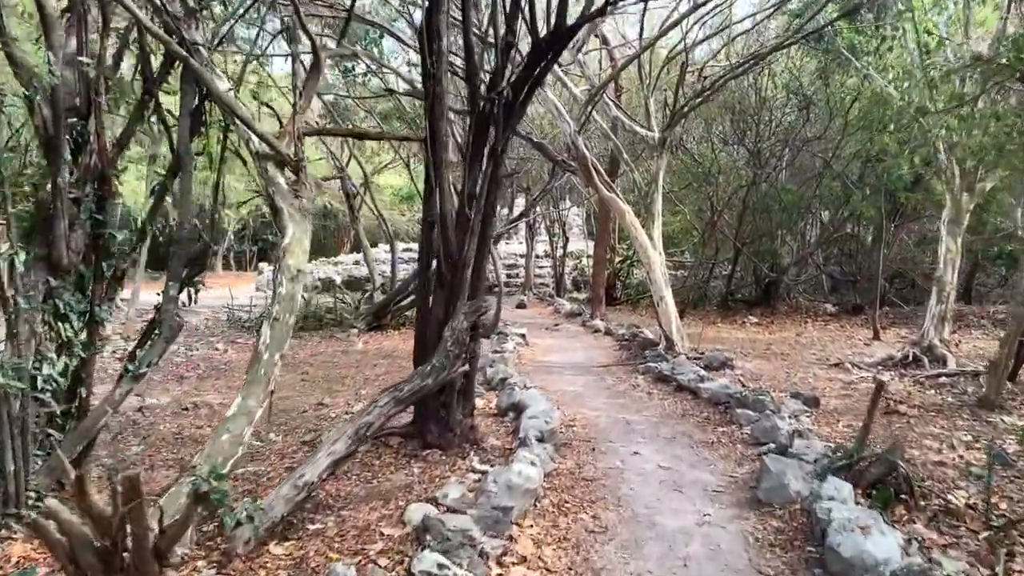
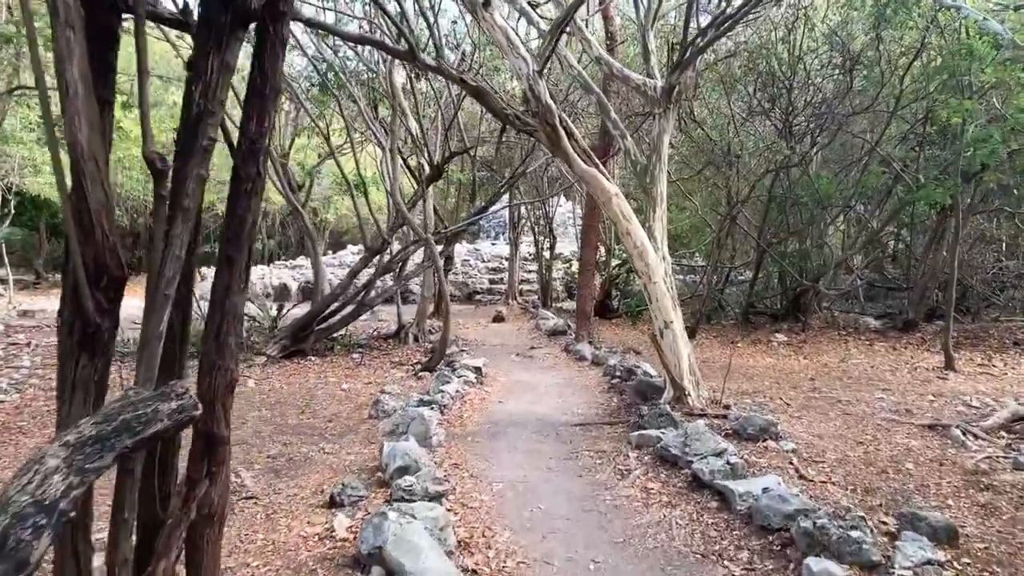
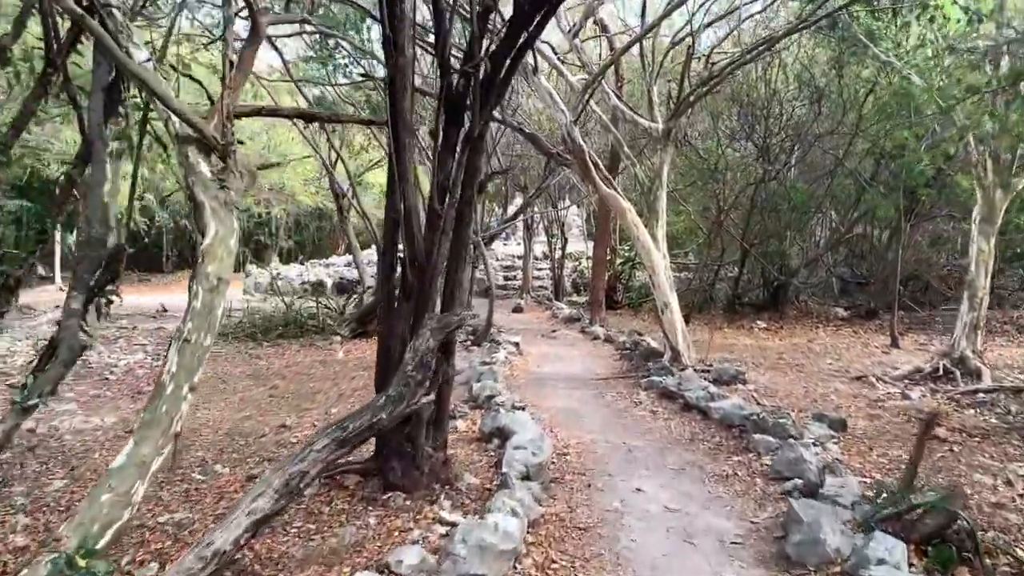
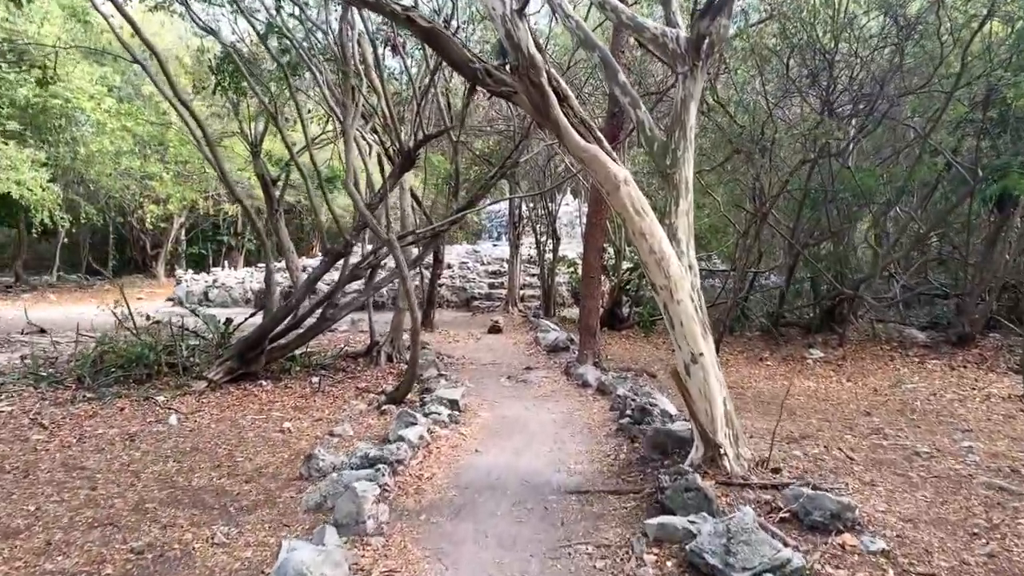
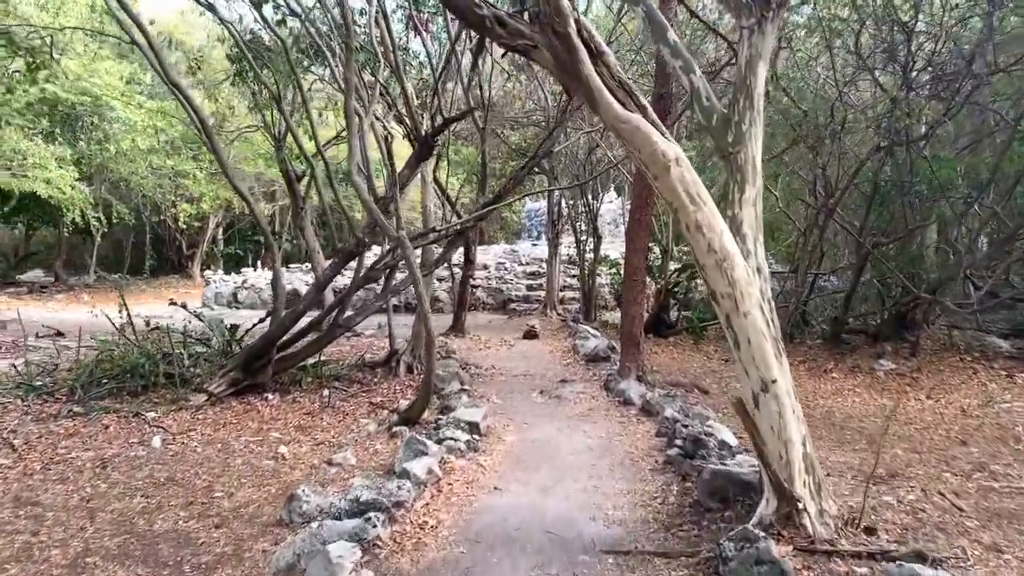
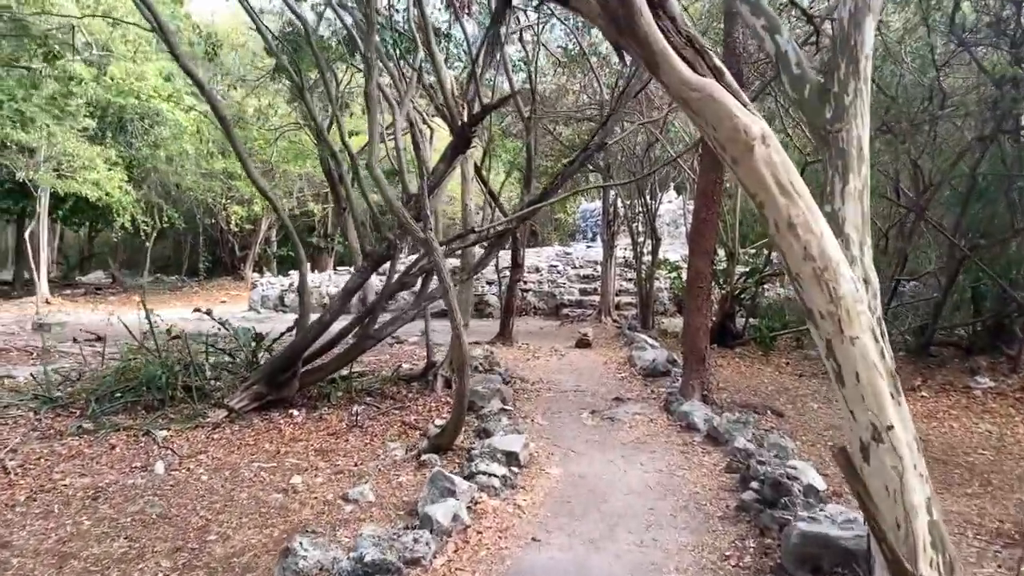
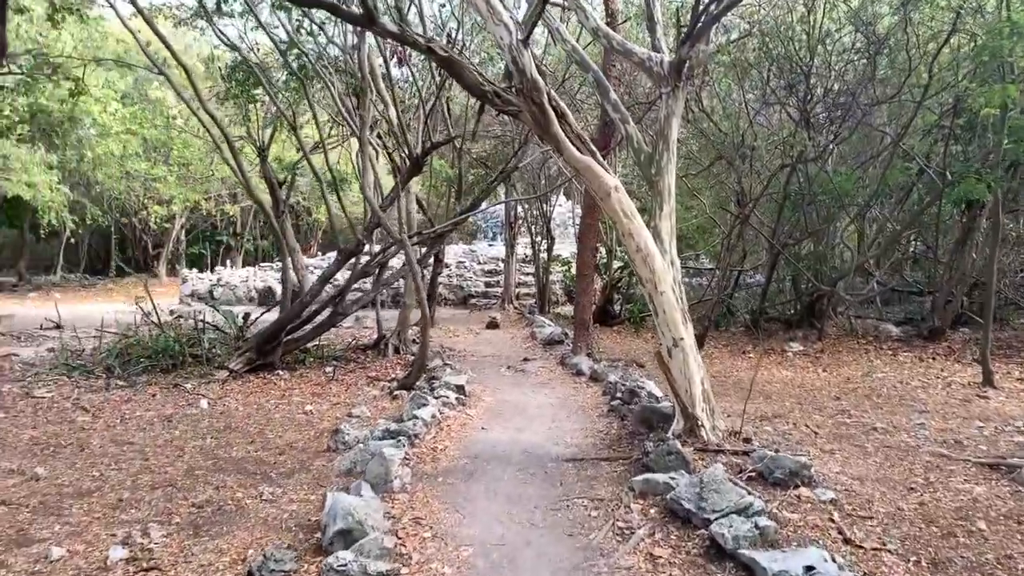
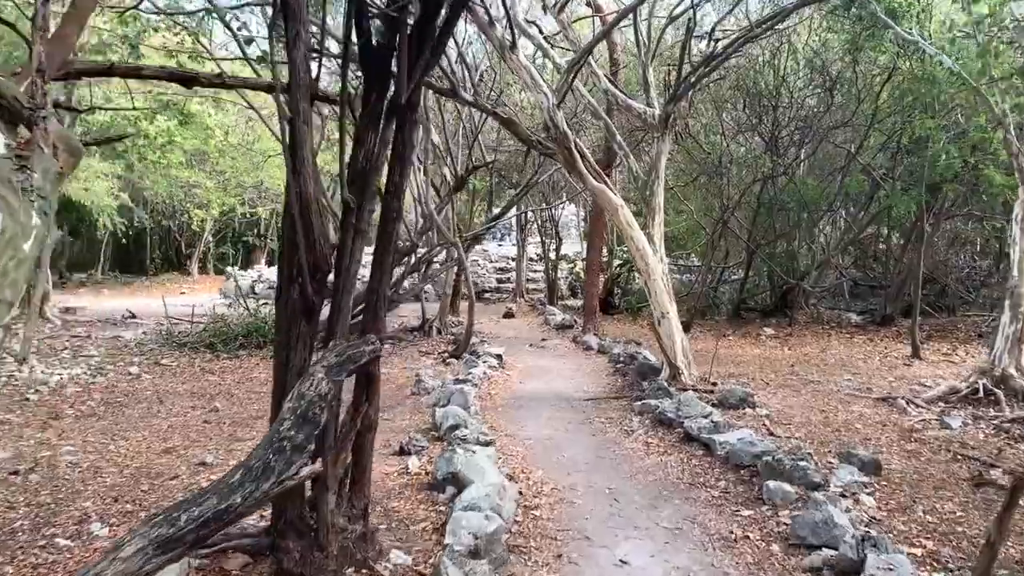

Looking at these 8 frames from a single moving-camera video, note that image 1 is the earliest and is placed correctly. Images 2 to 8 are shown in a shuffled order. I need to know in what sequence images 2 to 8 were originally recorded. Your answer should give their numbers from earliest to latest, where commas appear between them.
3, 8, 2, 7, 4, 5, 6
